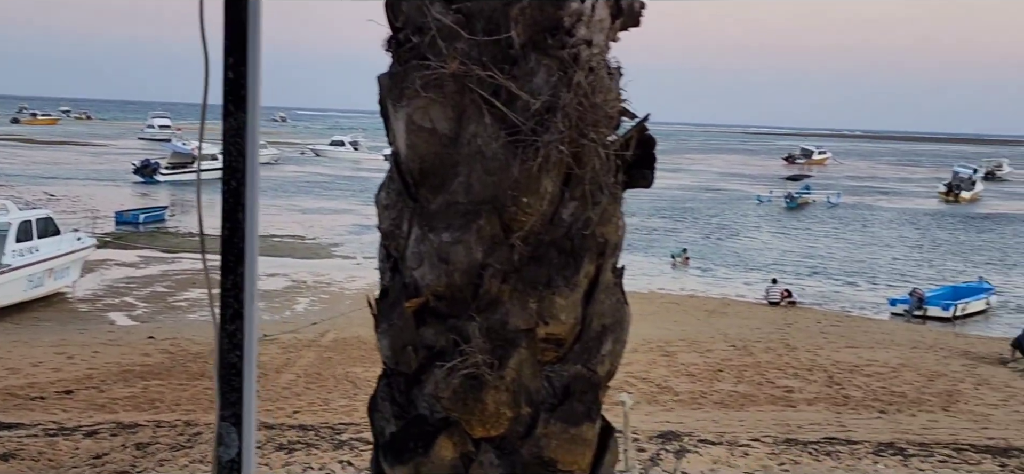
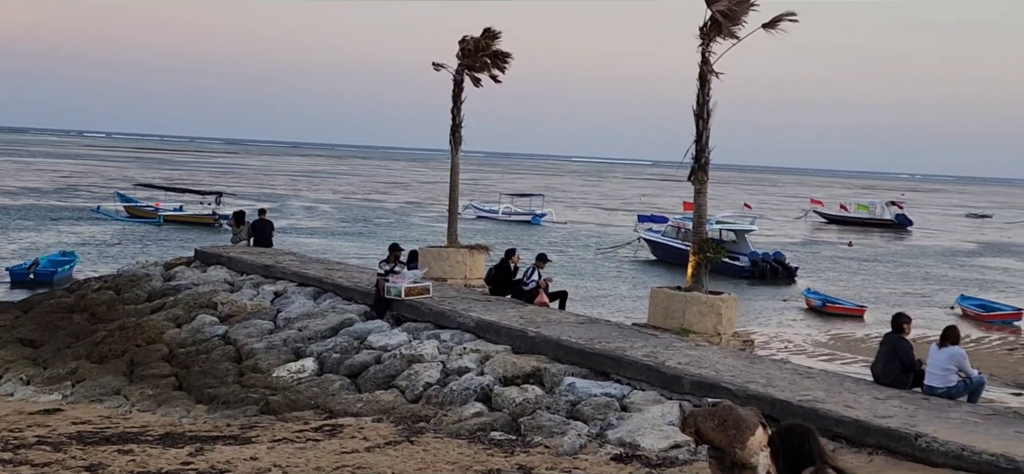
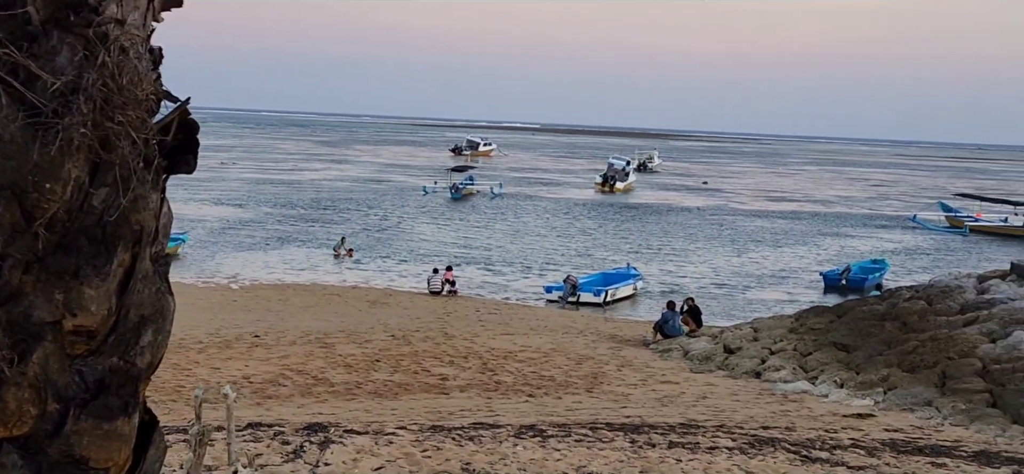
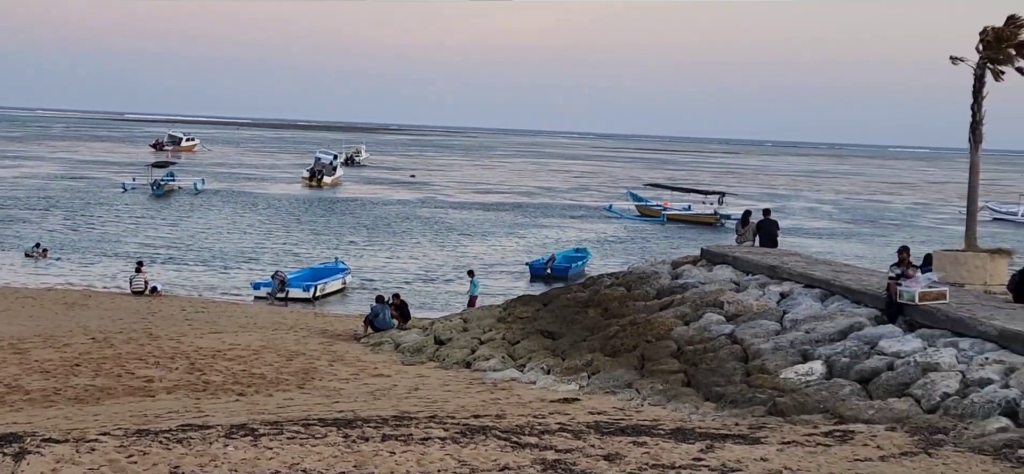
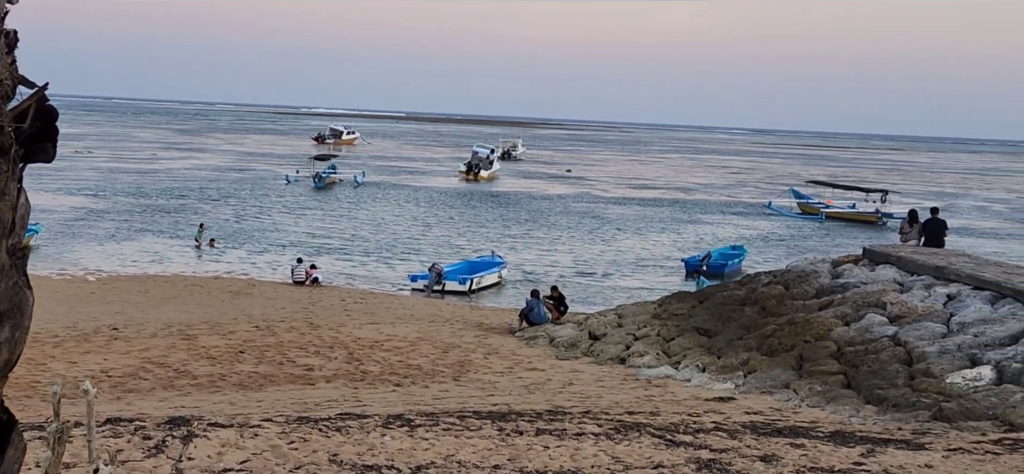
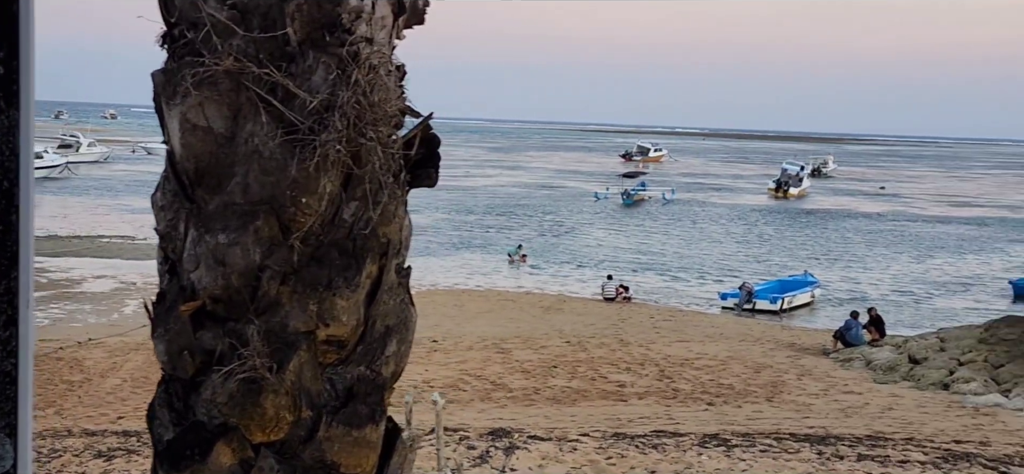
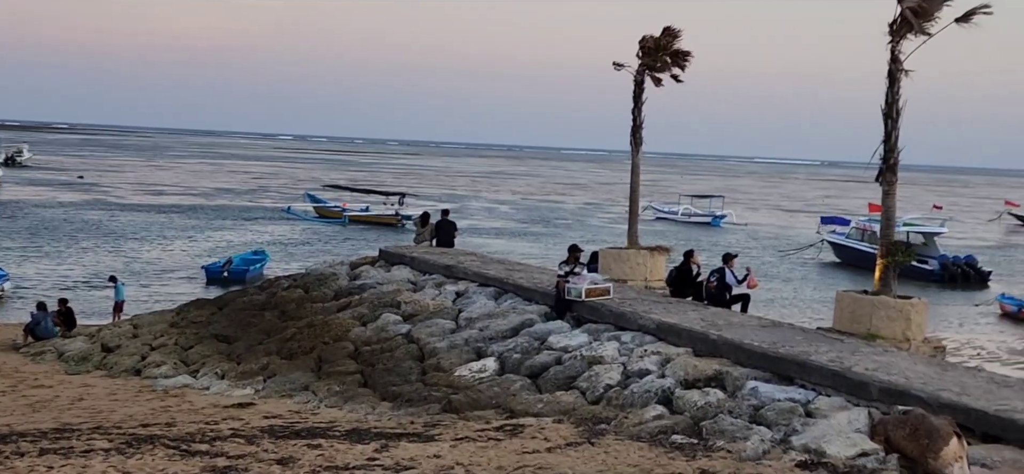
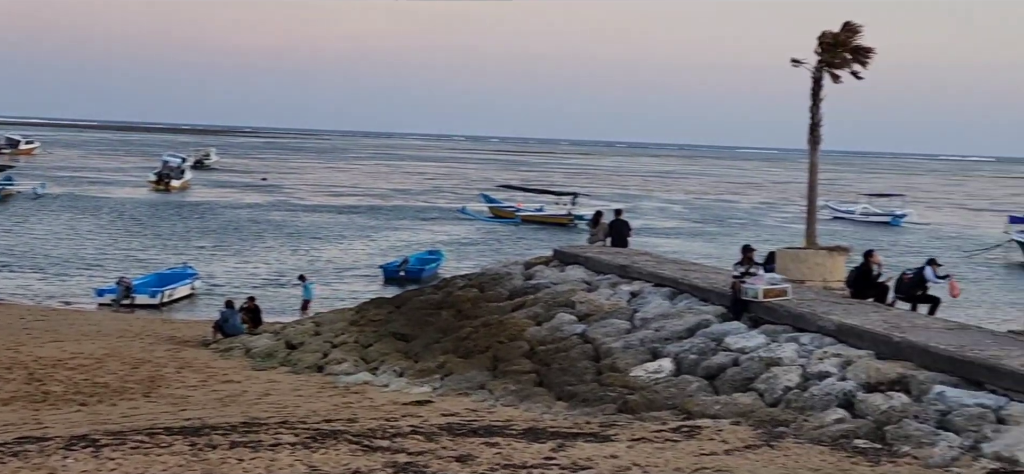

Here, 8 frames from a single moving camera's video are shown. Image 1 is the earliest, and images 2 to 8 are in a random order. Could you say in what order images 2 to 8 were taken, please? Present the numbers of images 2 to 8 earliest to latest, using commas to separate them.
6, 3, 5, 4, 8, 7, 2
